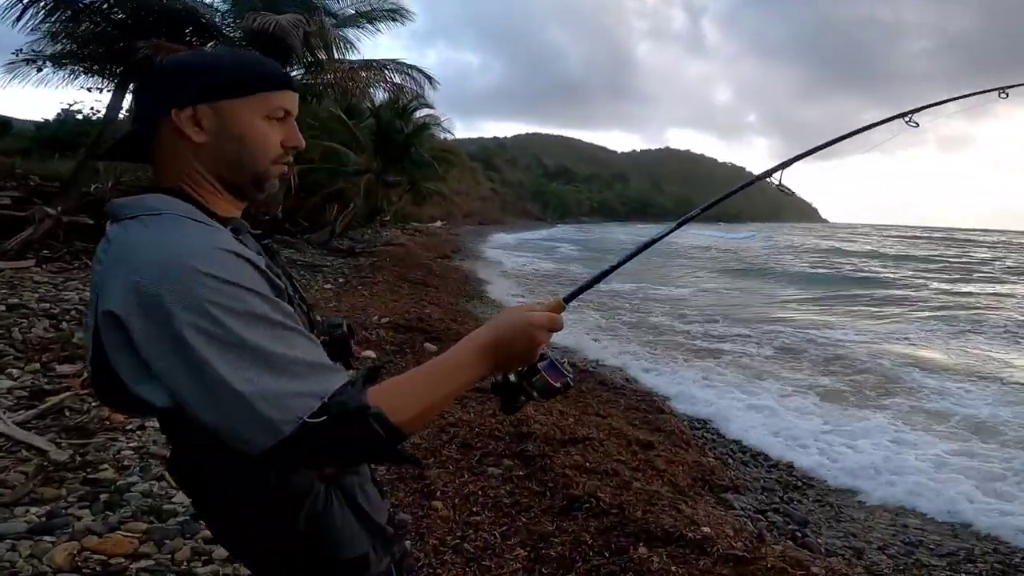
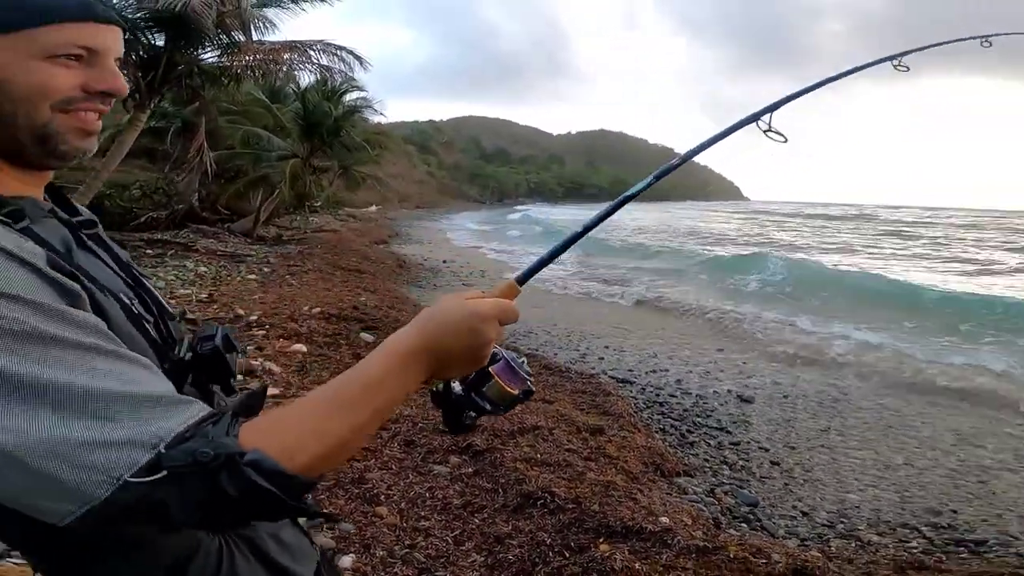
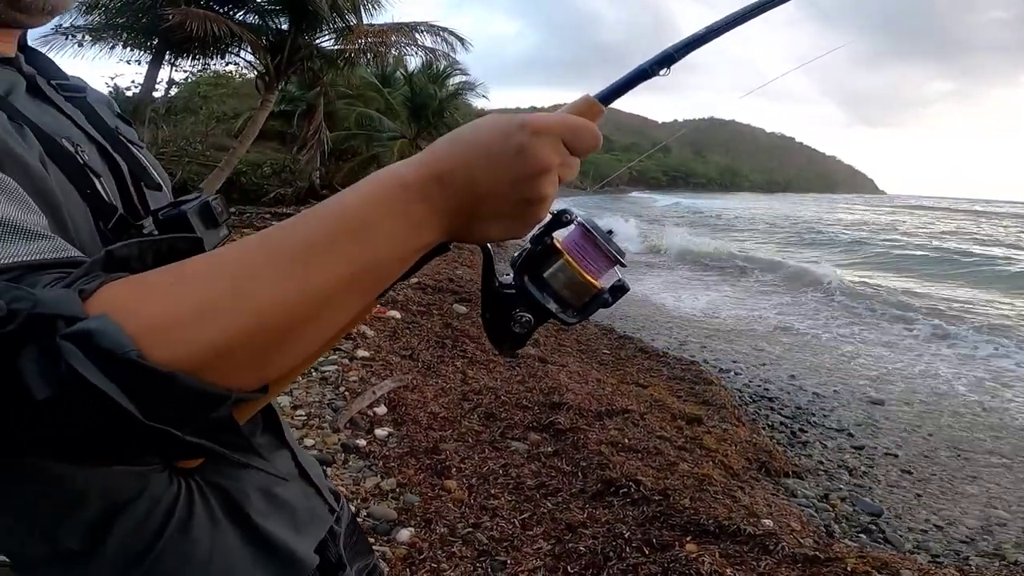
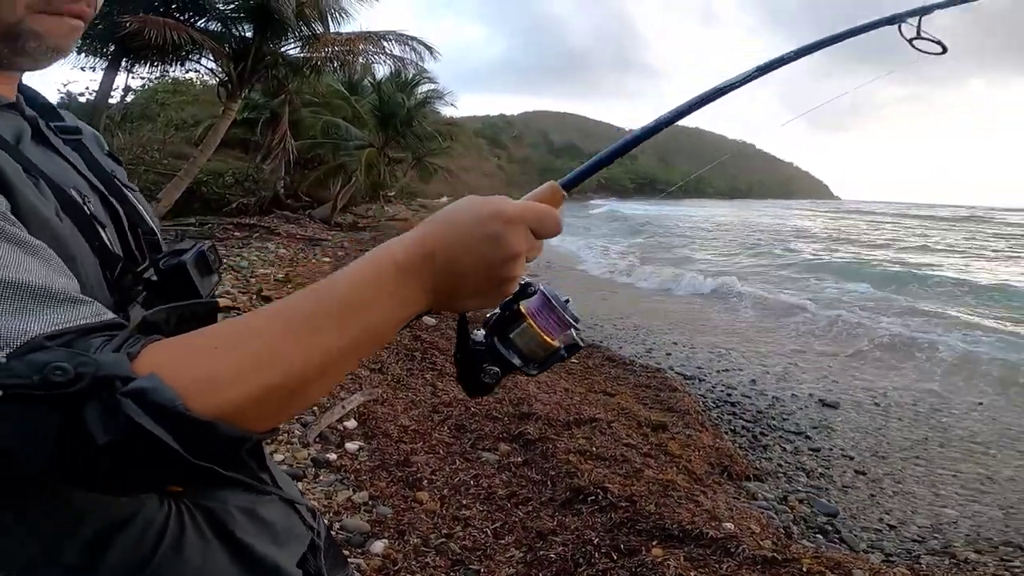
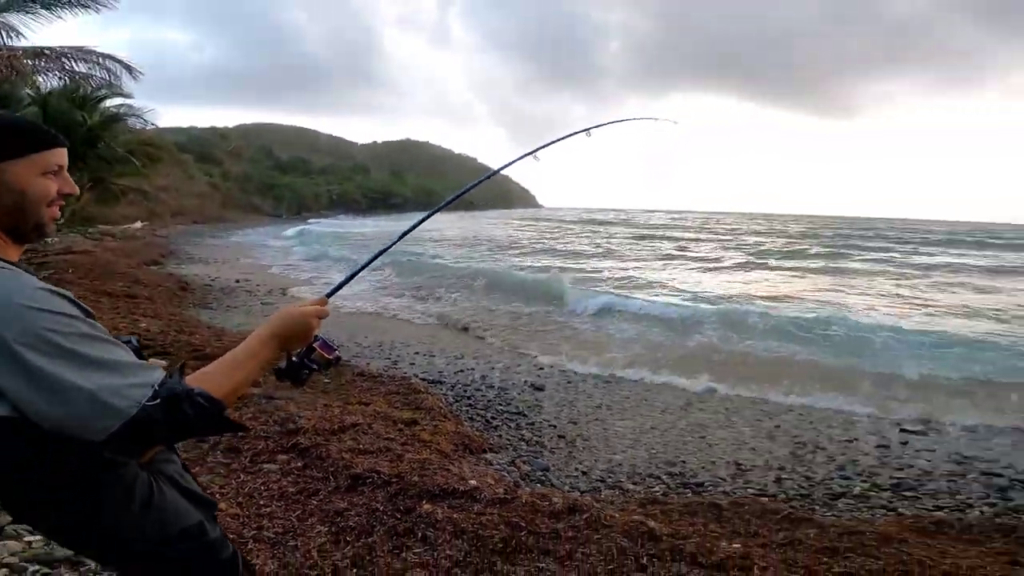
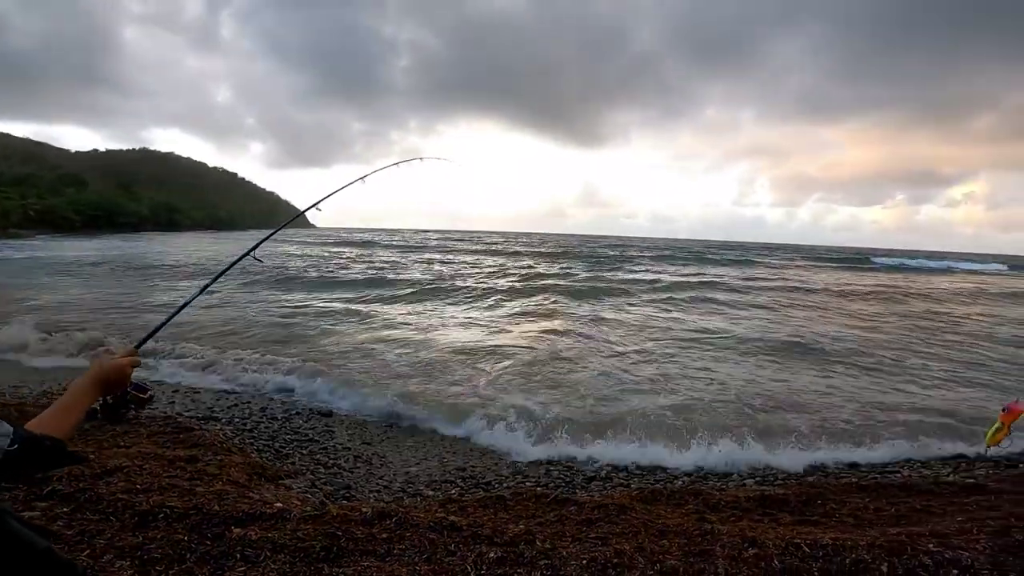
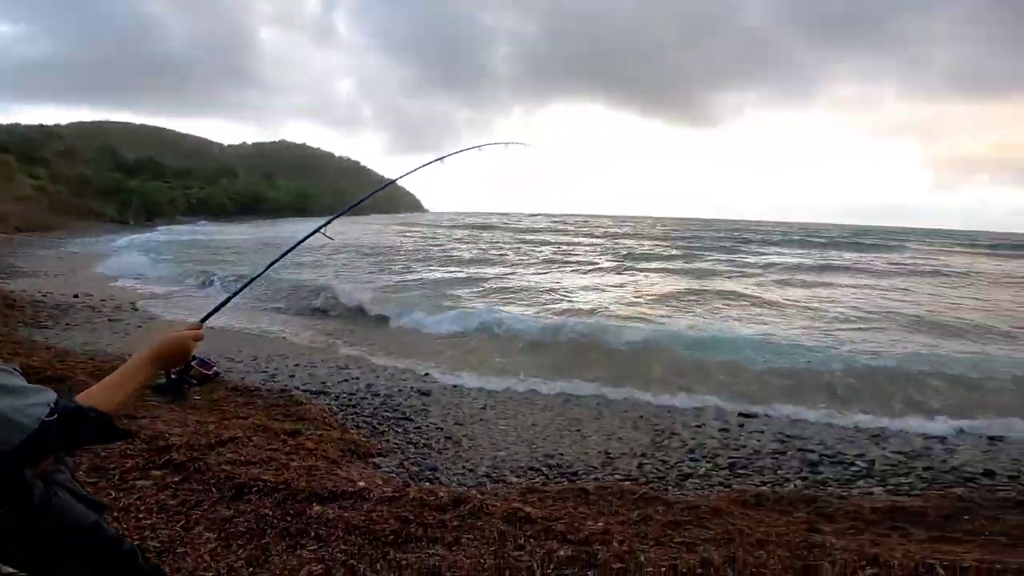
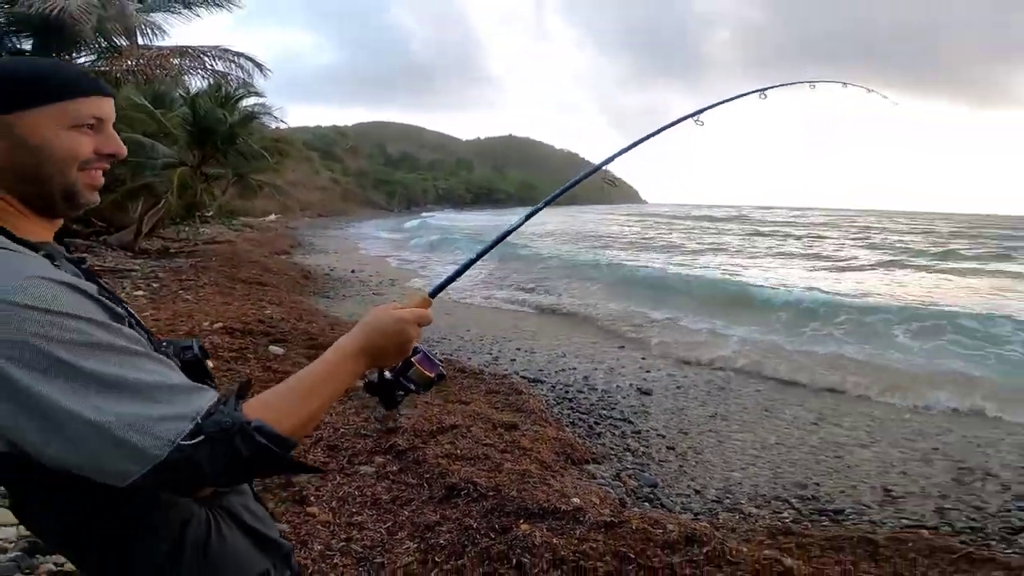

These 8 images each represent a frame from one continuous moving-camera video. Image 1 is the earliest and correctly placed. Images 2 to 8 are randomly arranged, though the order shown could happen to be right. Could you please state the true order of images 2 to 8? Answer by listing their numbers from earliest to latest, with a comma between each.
3, 4, 2, 8, 5, 7, 6
